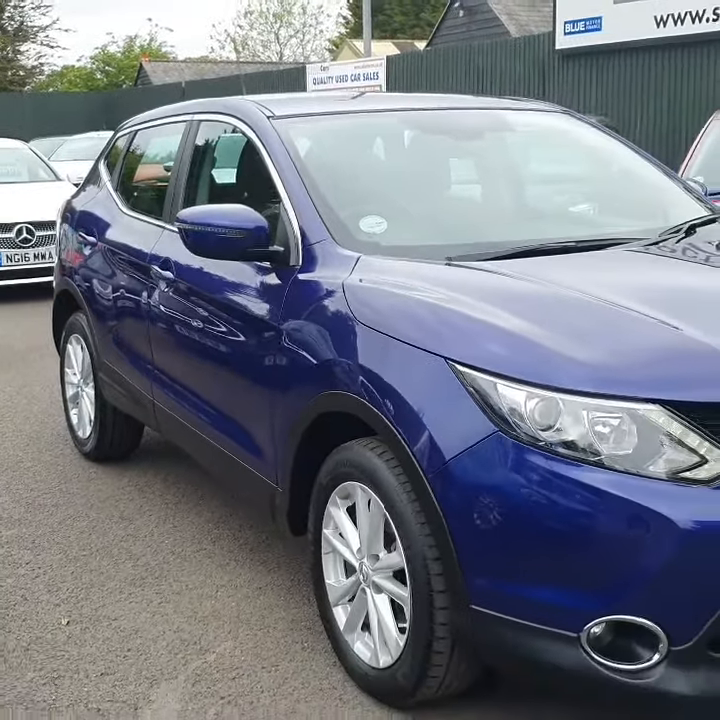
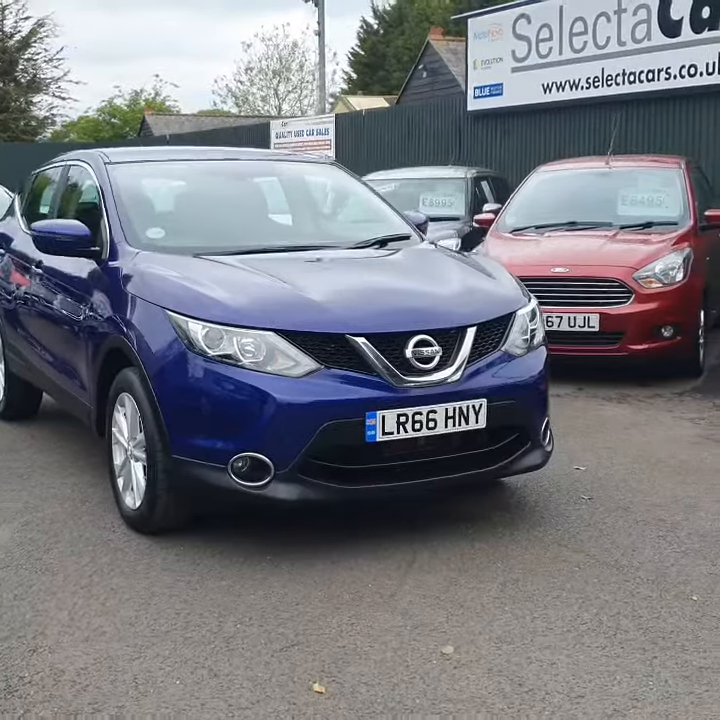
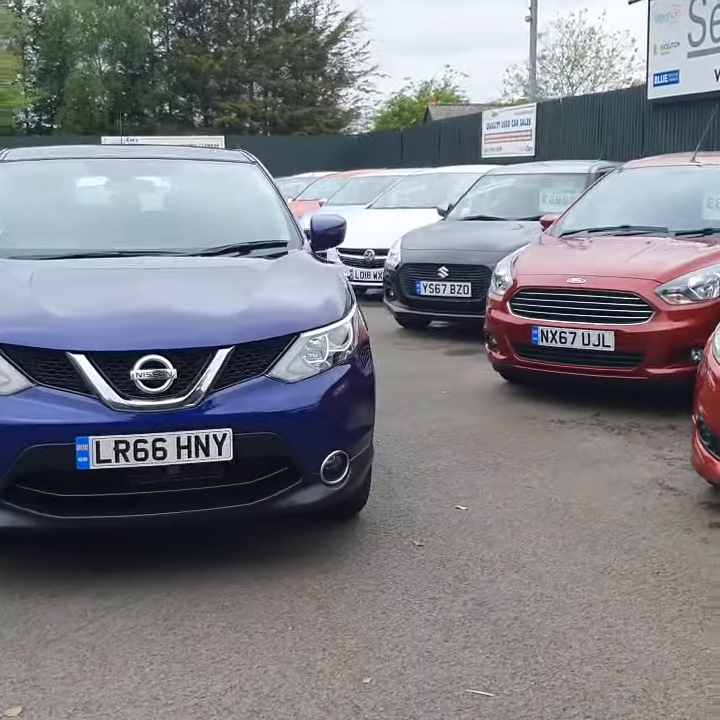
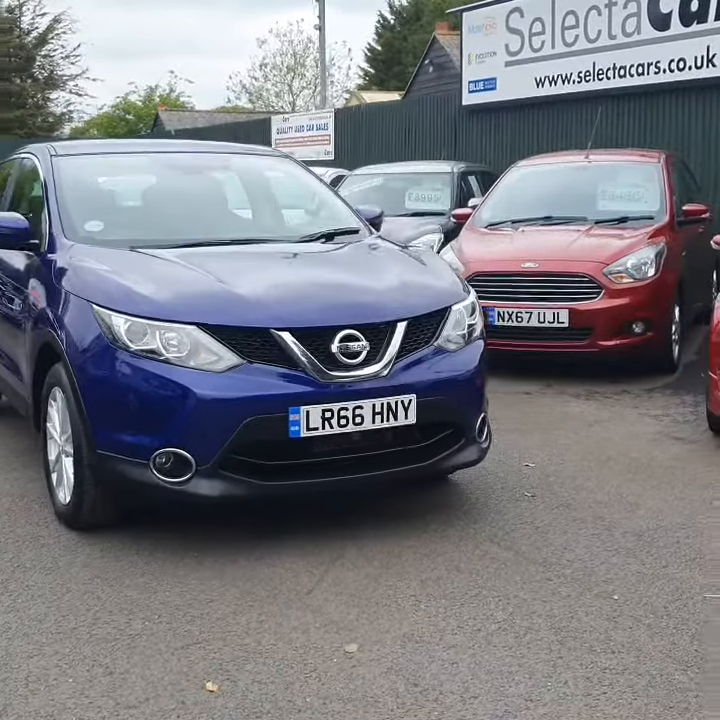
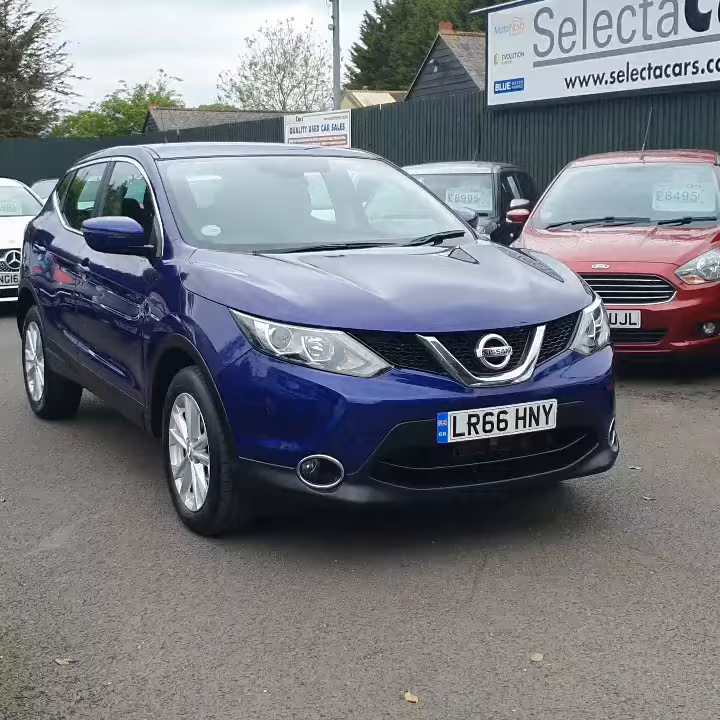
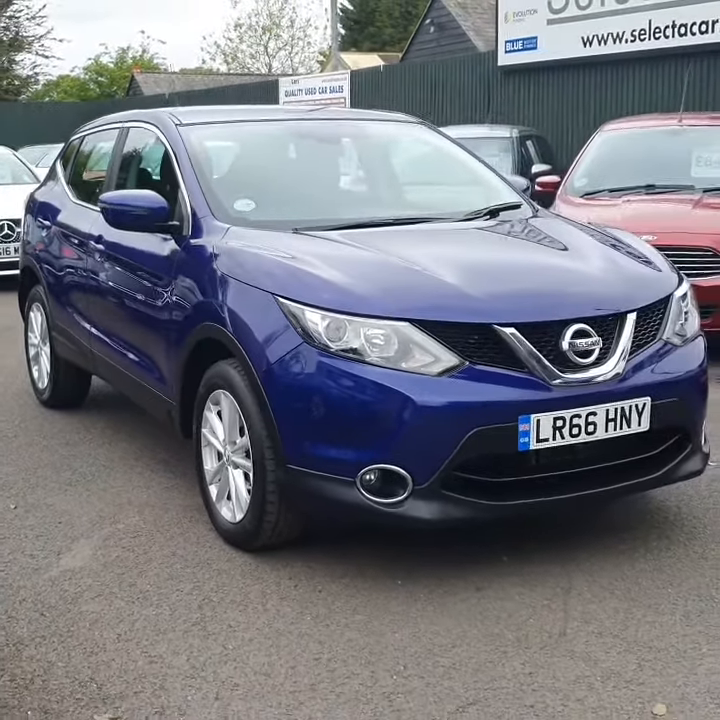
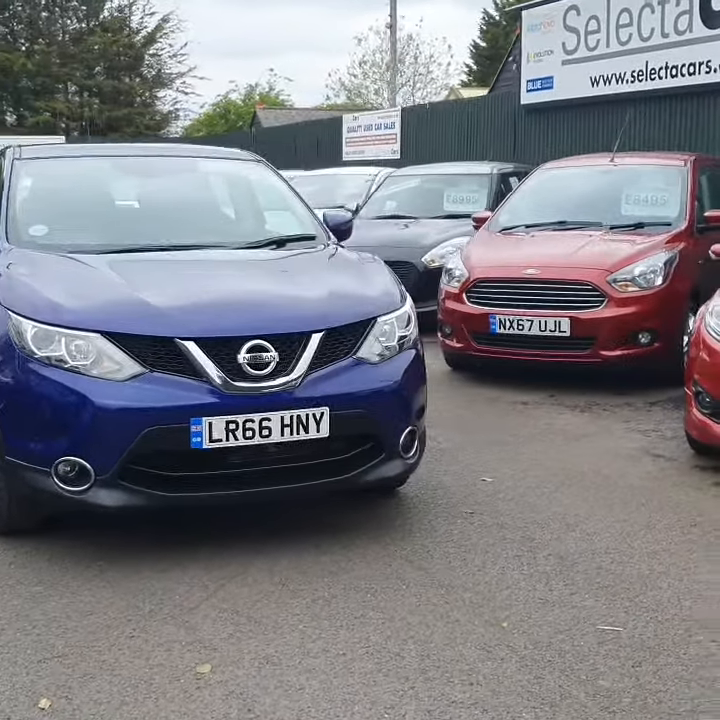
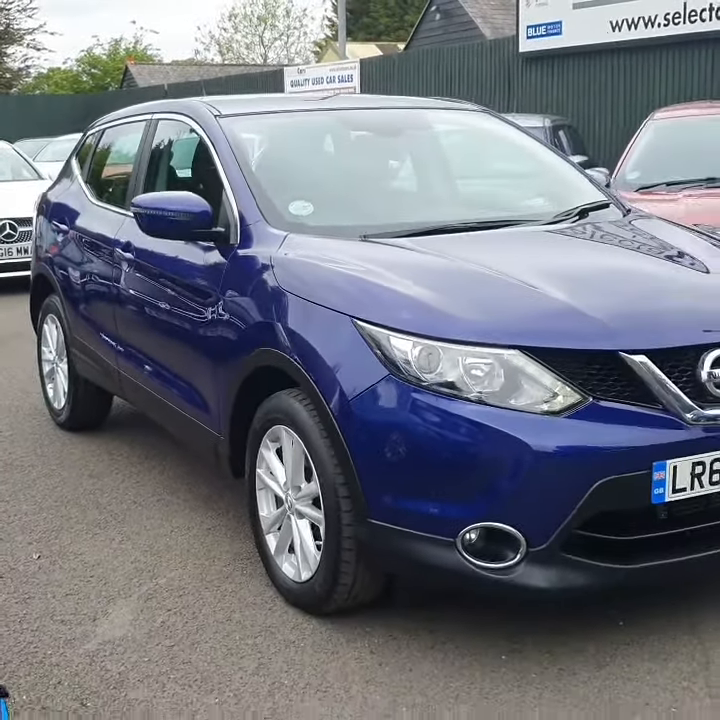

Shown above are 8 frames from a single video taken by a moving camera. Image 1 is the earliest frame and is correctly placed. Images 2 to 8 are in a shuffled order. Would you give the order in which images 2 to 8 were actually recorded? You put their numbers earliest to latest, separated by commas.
8, 6, 5, 2, 4, 7, 3
